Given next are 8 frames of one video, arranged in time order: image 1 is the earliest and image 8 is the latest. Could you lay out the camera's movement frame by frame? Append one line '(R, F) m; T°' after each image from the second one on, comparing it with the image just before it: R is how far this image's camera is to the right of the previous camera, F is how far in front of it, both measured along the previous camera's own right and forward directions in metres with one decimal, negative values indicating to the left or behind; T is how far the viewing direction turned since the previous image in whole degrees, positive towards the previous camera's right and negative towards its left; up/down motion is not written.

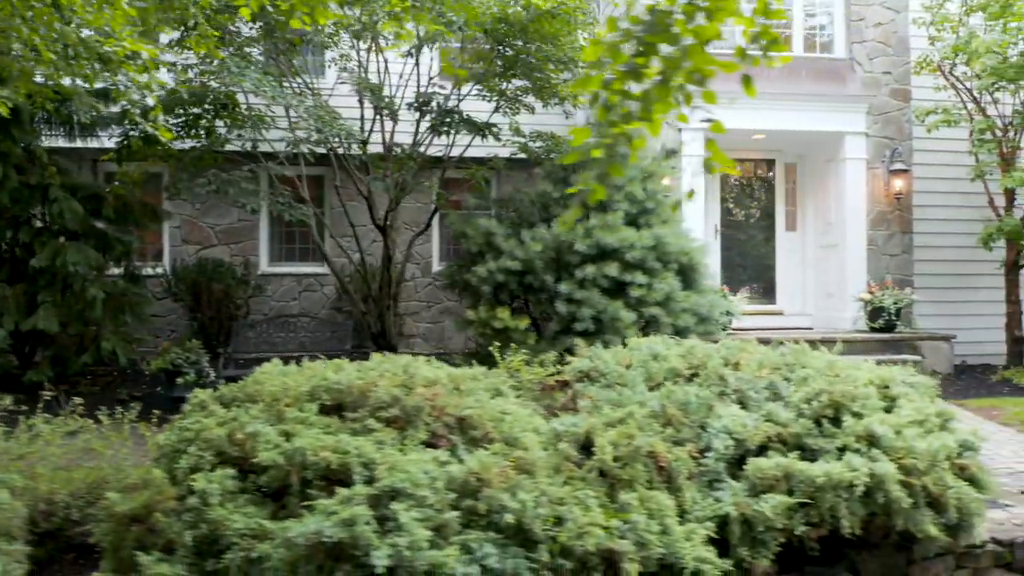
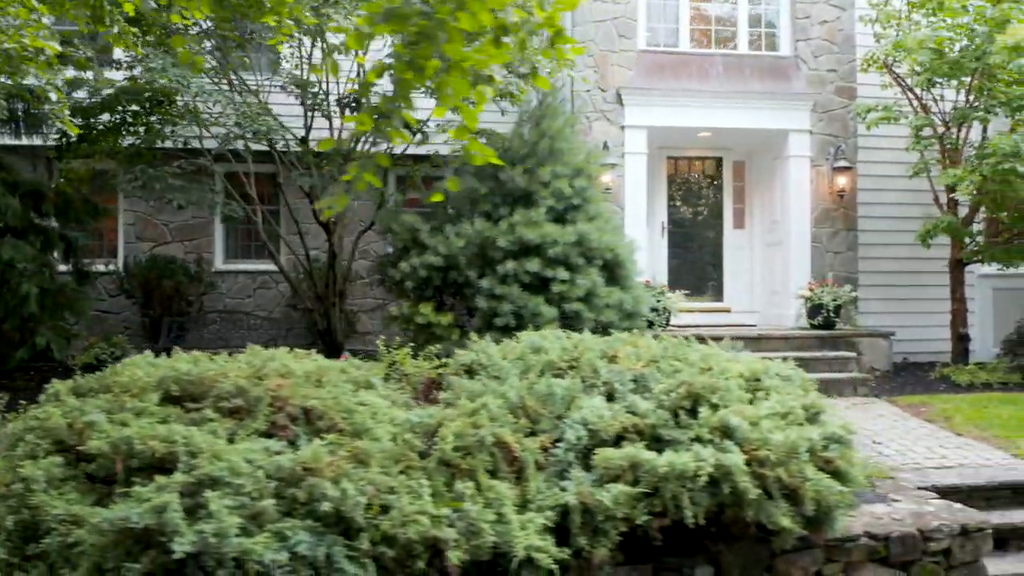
(+1.0, 0.0) m; 0°
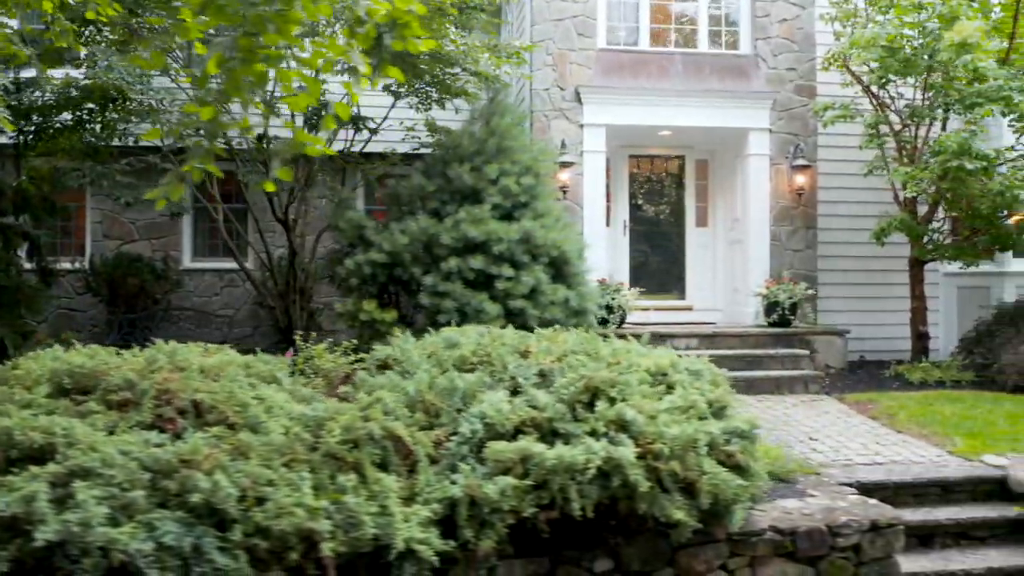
(+0.7, 0.0) m; 0°
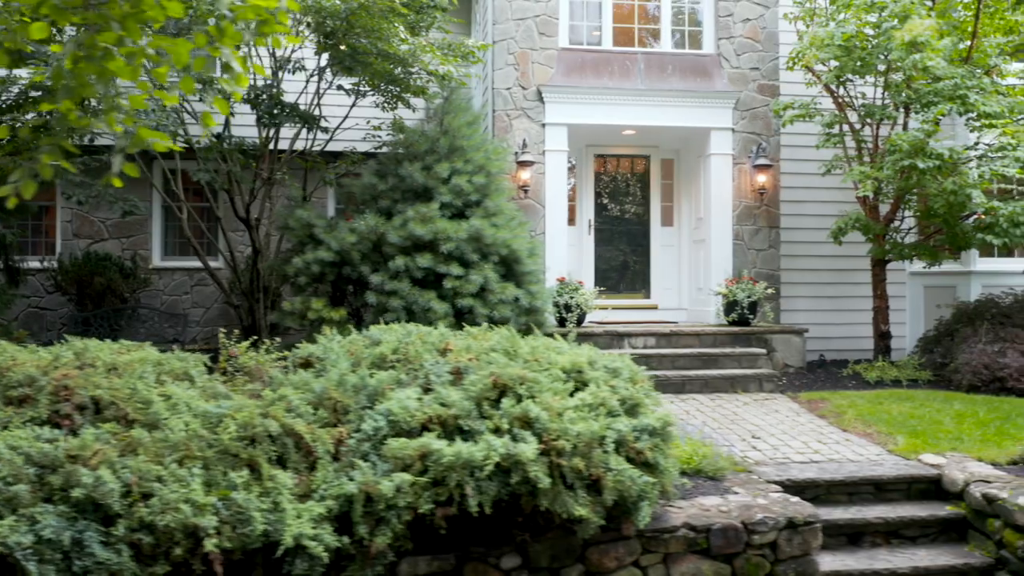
(+0.6, 0.0) m; 0°
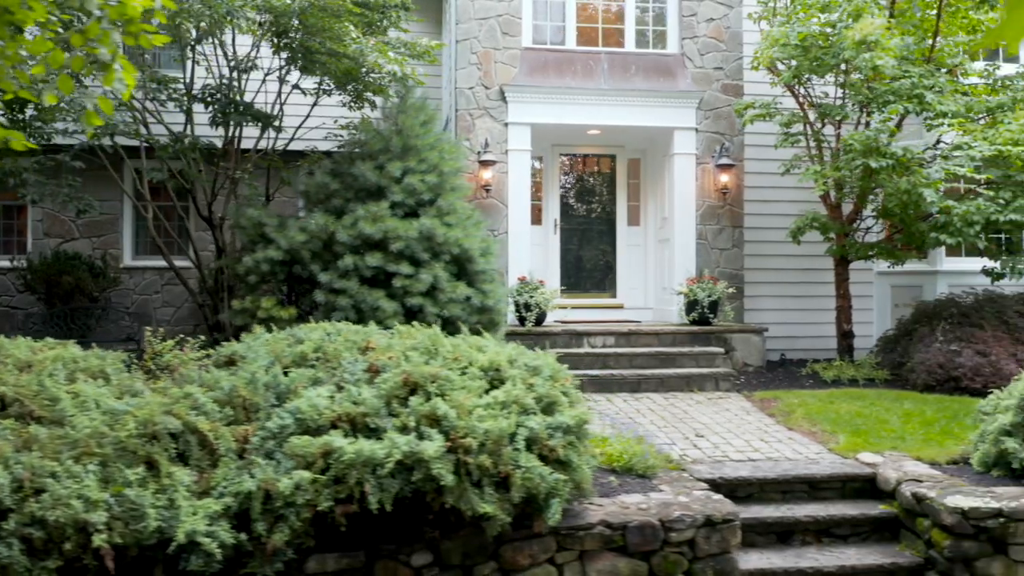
(+0.6, 0.0) m; 0°
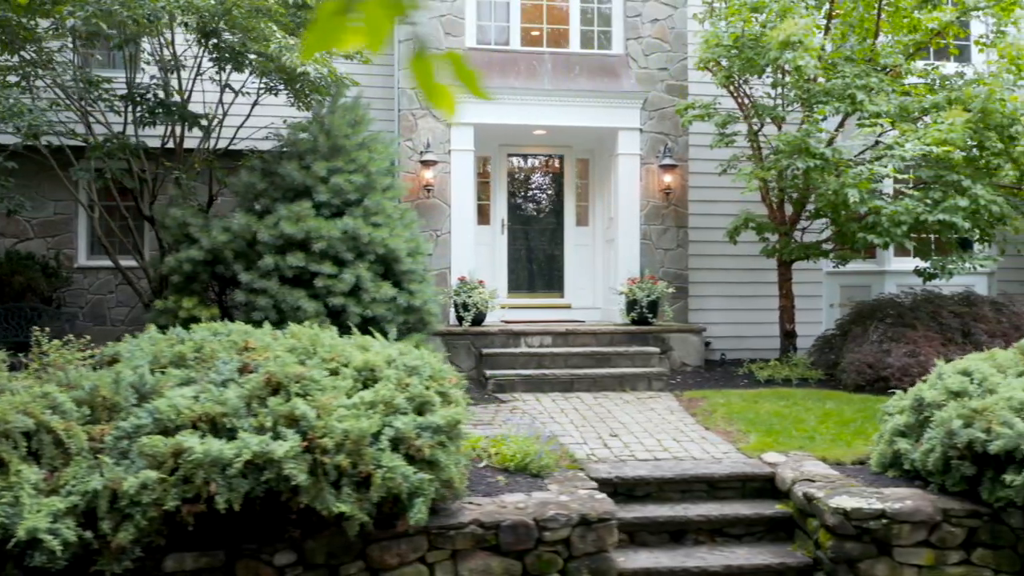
(+1.0, 0.0) m; 0°
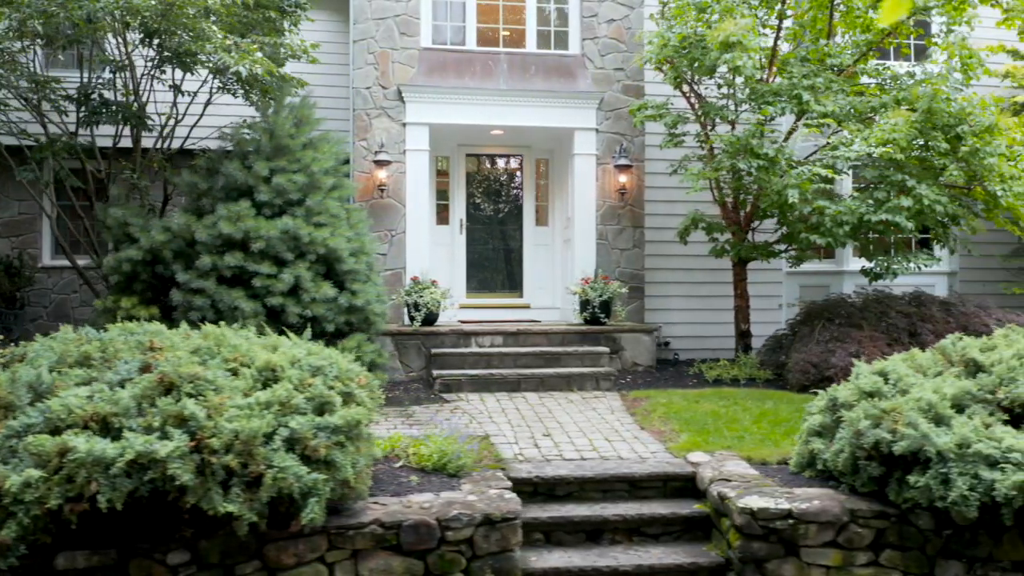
(+0.8, 0.0) m; 0°
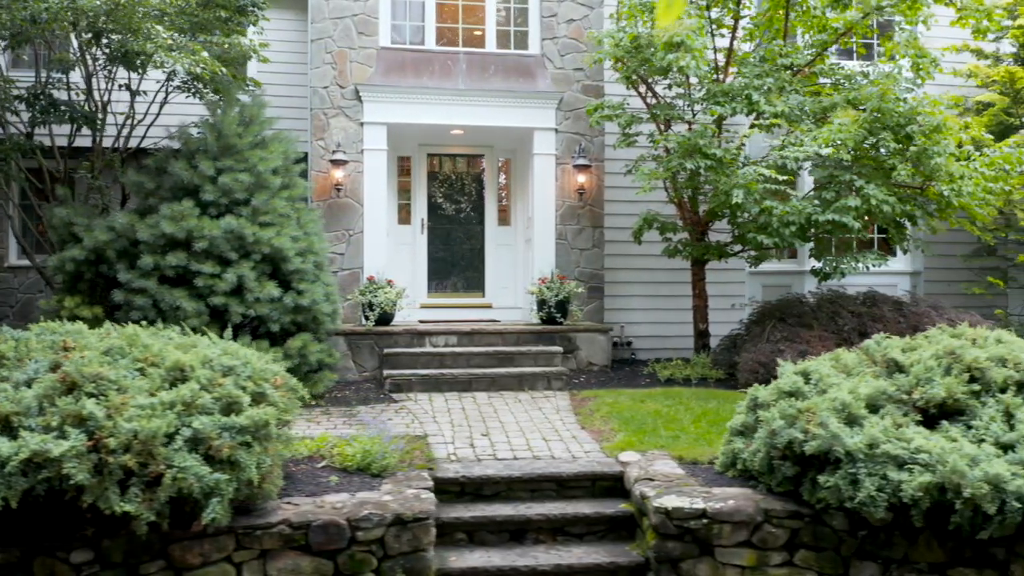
(+0.7, 0.0) m; 0°
